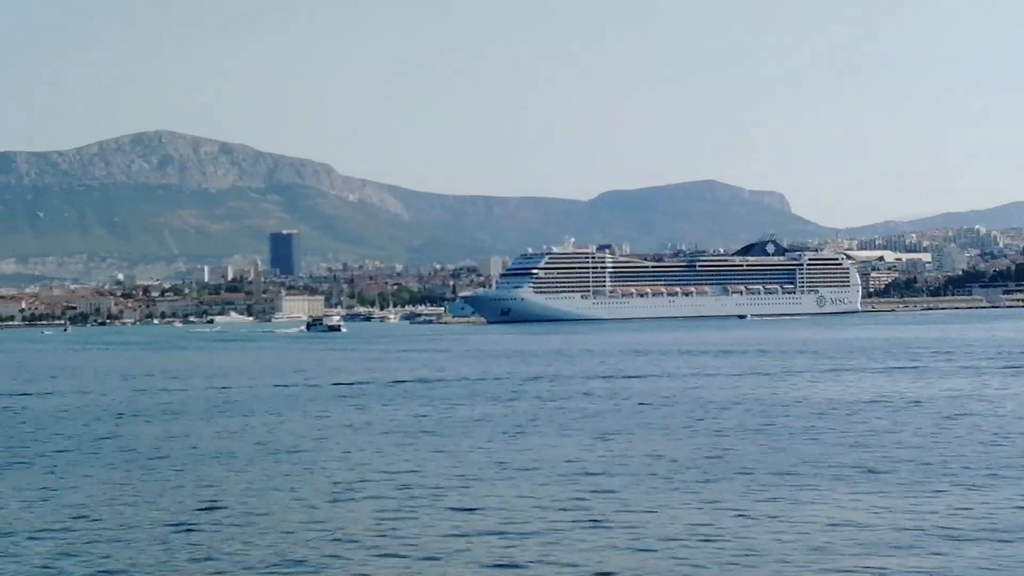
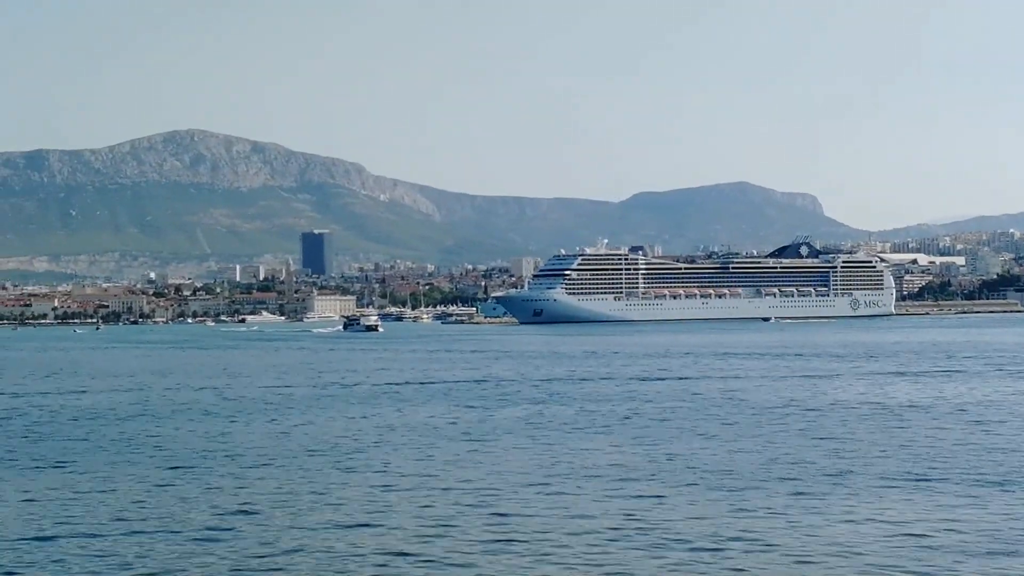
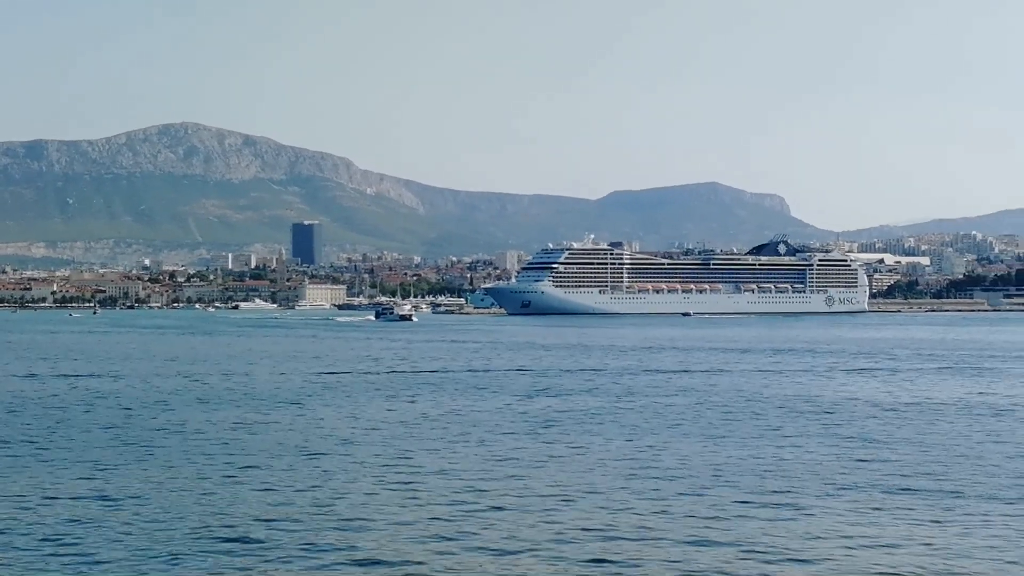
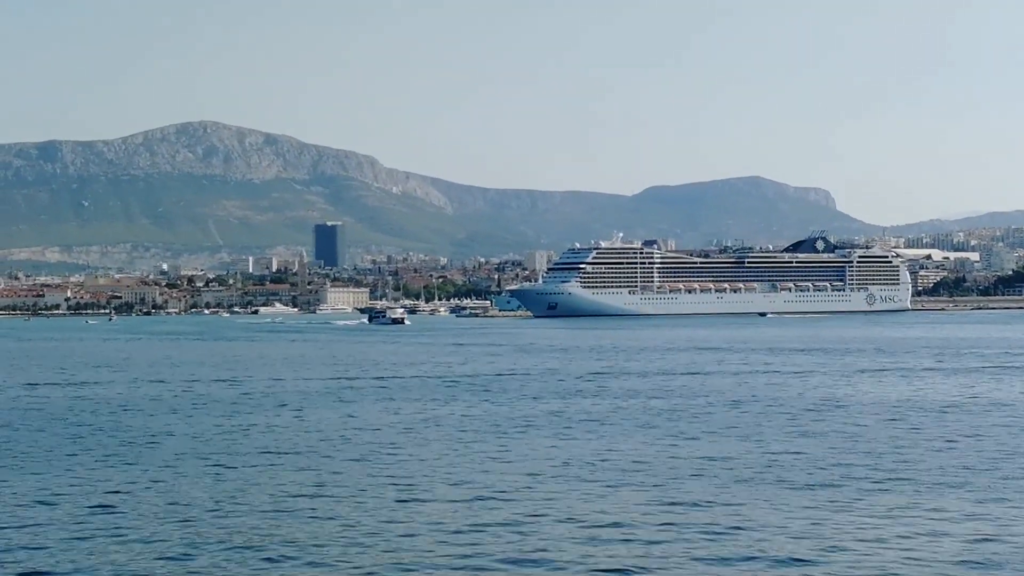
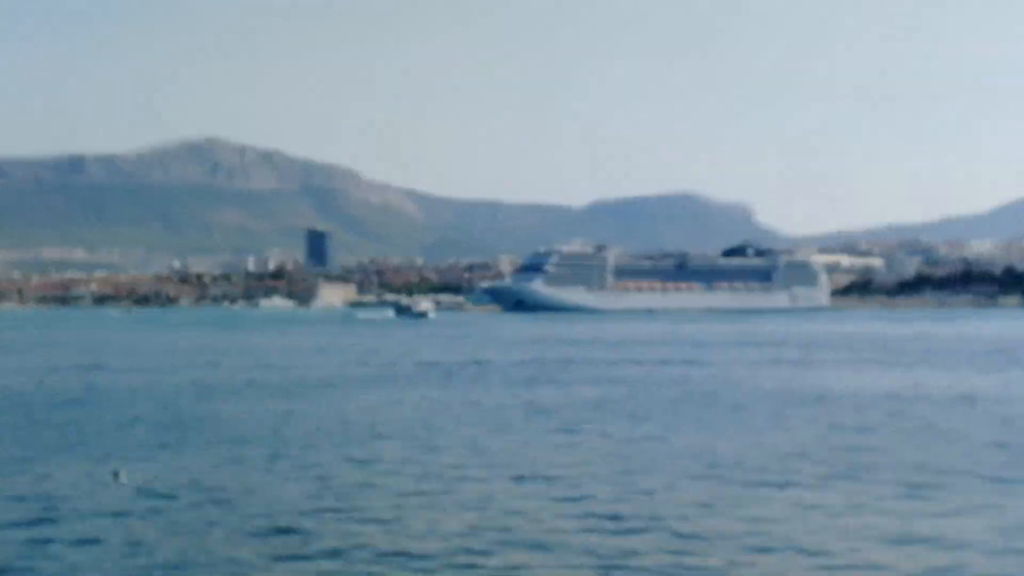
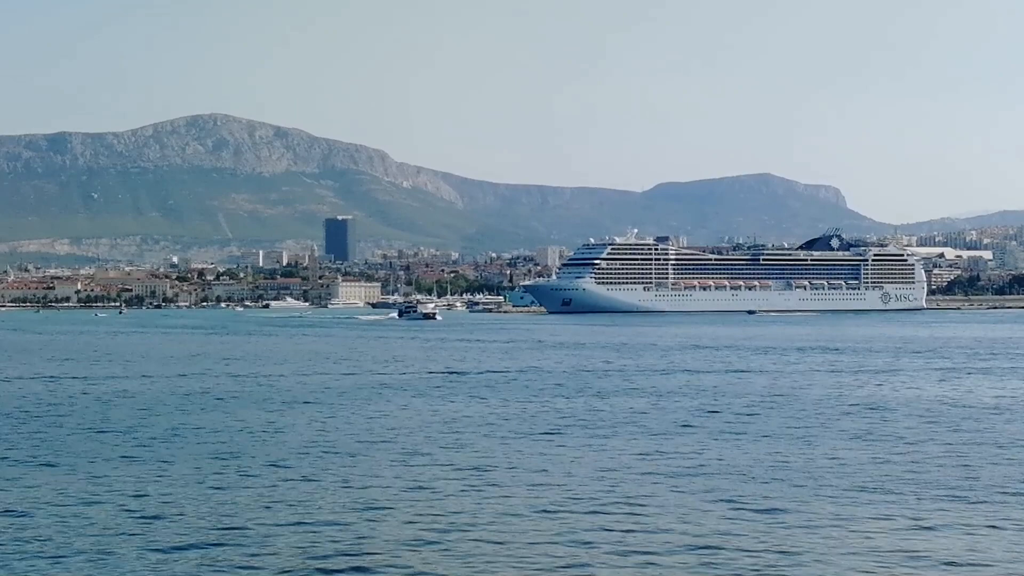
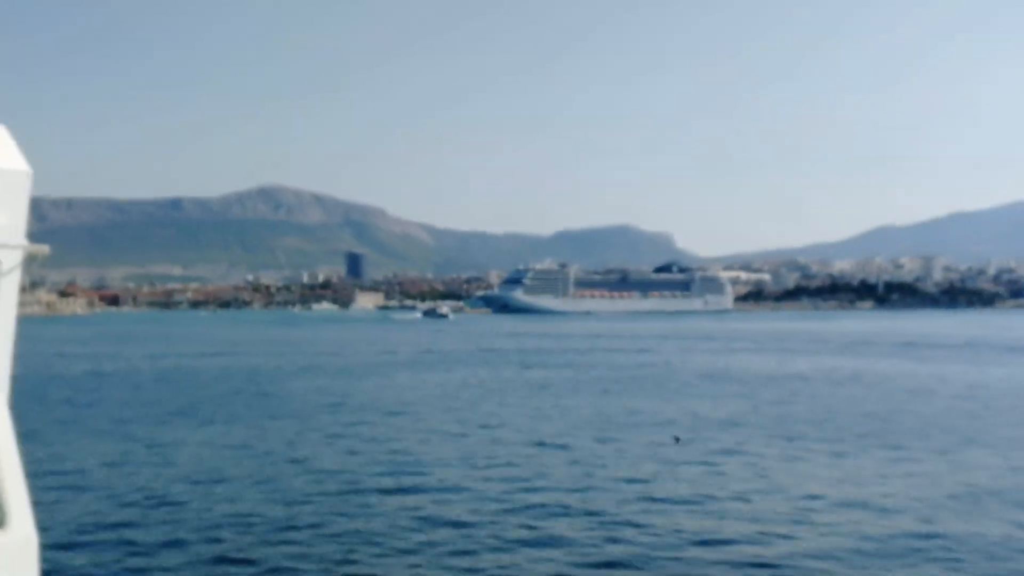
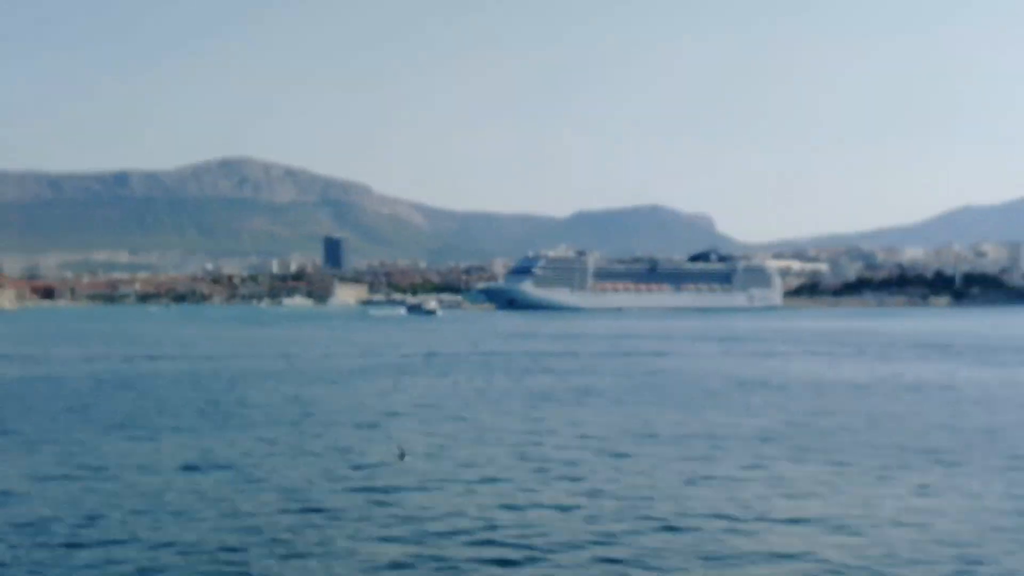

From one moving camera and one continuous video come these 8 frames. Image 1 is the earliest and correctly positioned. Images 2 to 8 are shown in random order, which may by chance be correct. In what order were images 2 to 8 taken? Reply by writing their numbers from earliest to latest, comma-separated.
2, 4, 6, 3, 5, 8, 7
